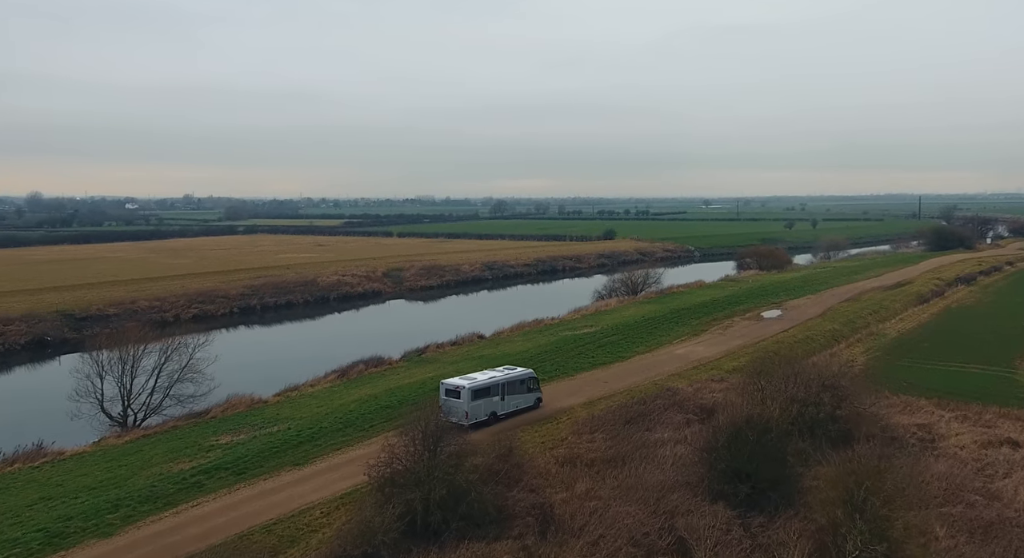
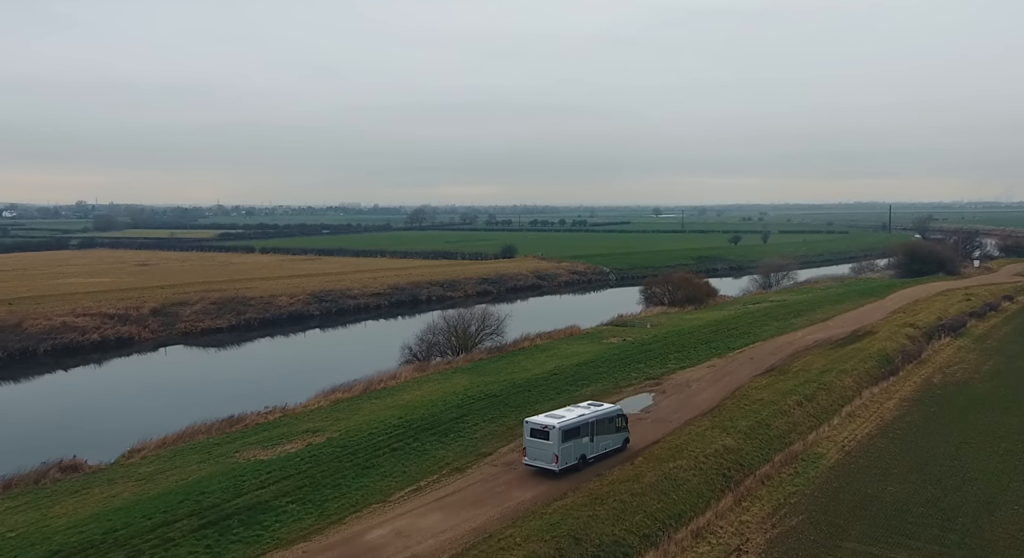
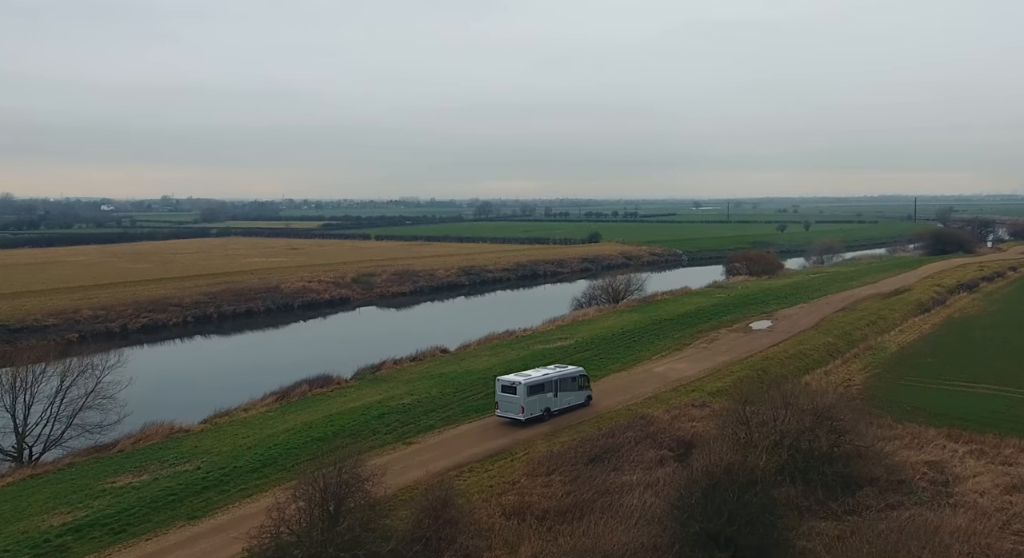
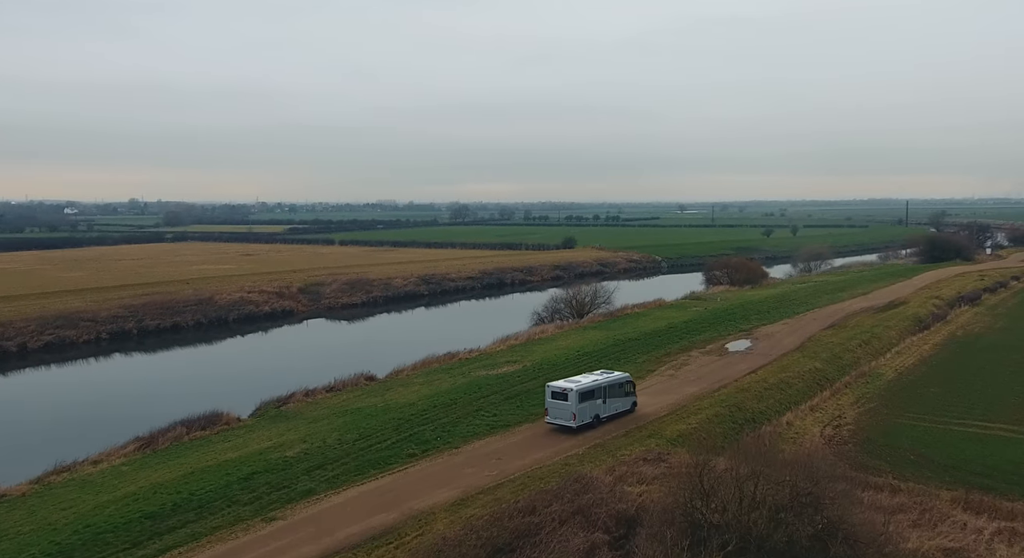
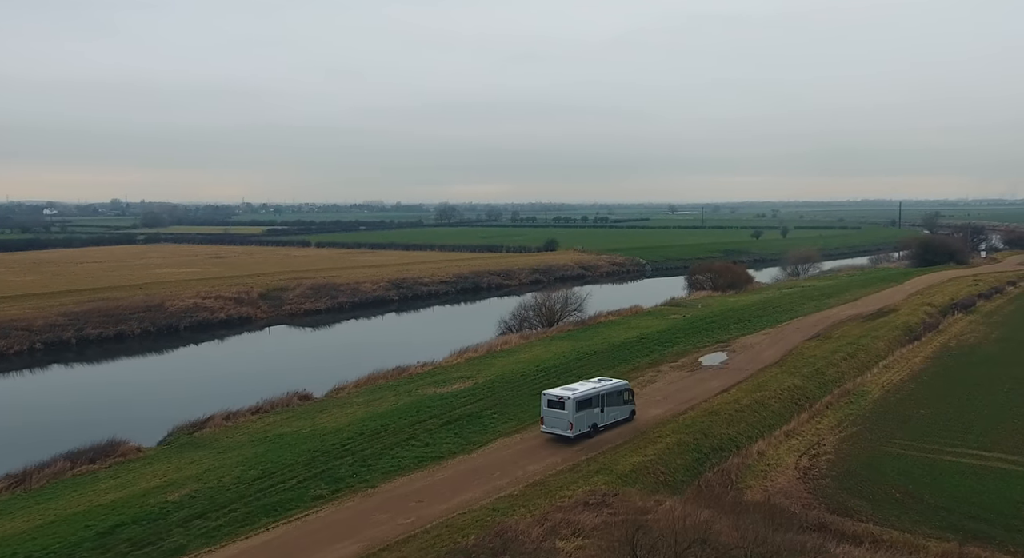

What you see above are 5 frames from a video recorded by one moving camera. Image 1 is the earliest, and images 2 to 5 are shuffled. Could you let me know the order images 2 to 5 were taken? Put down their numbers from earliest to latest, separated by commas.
3, 4, 5, 2
